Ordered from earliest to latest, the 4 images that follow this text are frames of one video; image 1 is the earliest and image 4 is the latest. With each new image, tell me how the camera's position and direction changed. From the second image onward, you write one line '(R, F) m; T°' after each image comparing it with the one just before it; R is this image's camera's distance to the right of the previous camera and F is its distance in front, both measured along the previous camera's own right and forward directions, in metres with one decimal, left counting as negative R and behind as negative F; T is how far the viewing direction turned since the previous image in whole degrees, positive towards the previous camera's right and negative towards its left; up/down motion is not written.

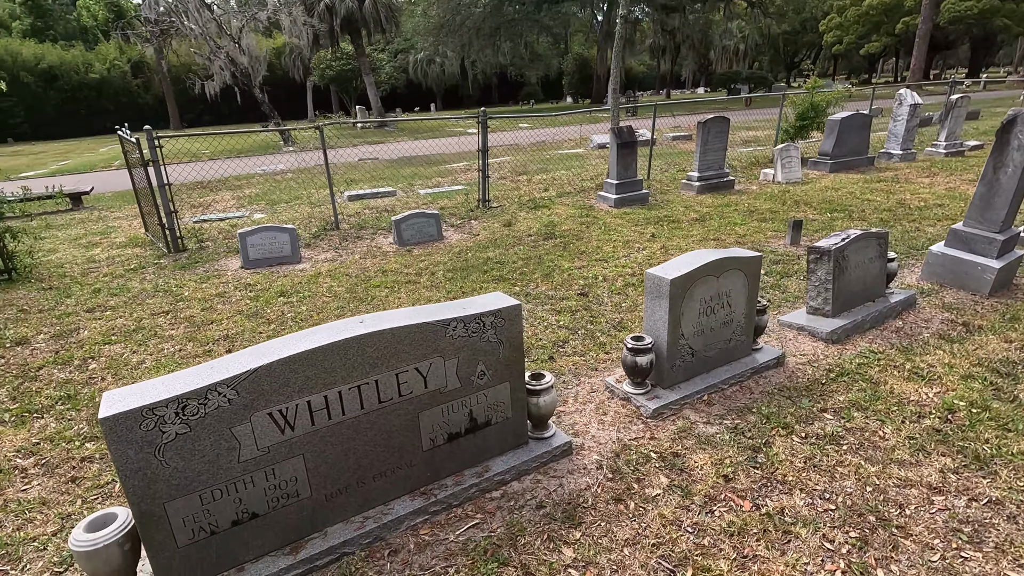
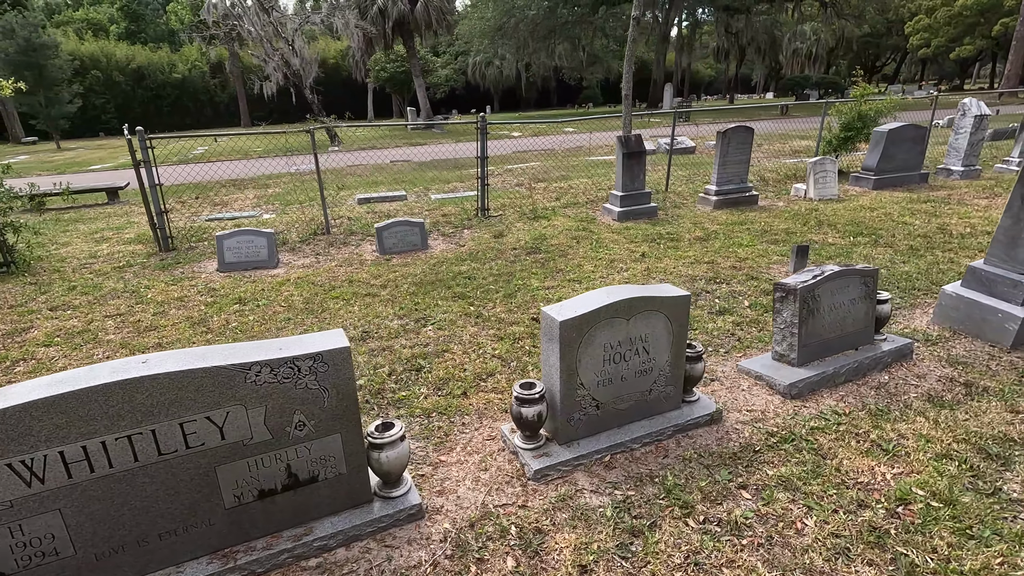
(+0.9, +0.4) m; -6°
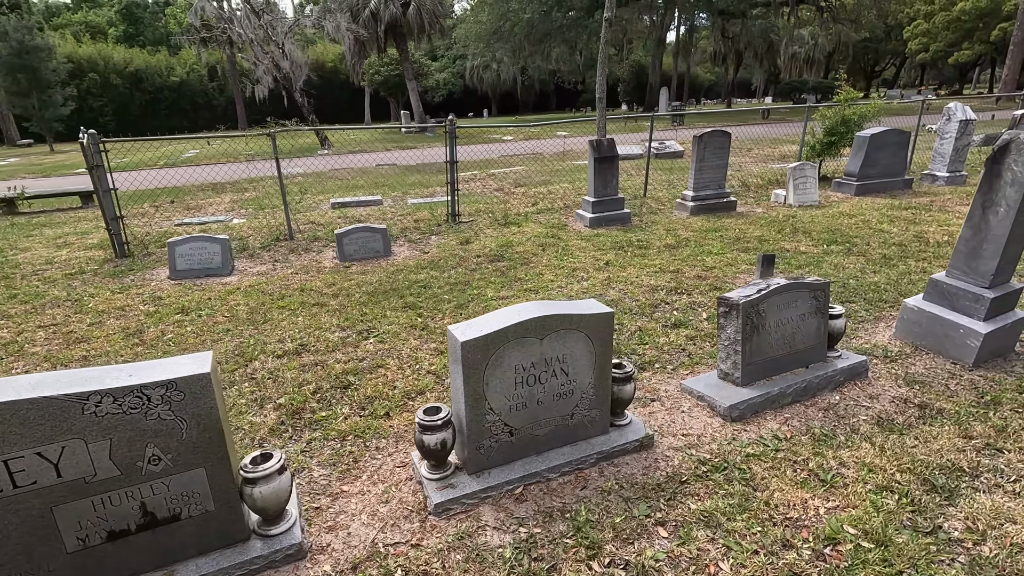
(+0.5, +0.2) m; 0°
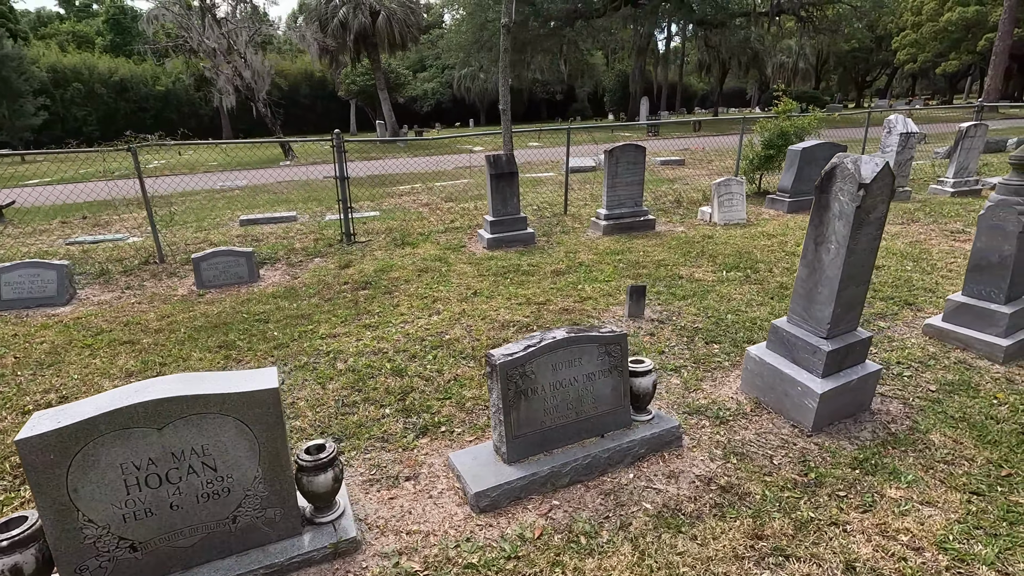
(+1.5, +0.6) m; 0°
